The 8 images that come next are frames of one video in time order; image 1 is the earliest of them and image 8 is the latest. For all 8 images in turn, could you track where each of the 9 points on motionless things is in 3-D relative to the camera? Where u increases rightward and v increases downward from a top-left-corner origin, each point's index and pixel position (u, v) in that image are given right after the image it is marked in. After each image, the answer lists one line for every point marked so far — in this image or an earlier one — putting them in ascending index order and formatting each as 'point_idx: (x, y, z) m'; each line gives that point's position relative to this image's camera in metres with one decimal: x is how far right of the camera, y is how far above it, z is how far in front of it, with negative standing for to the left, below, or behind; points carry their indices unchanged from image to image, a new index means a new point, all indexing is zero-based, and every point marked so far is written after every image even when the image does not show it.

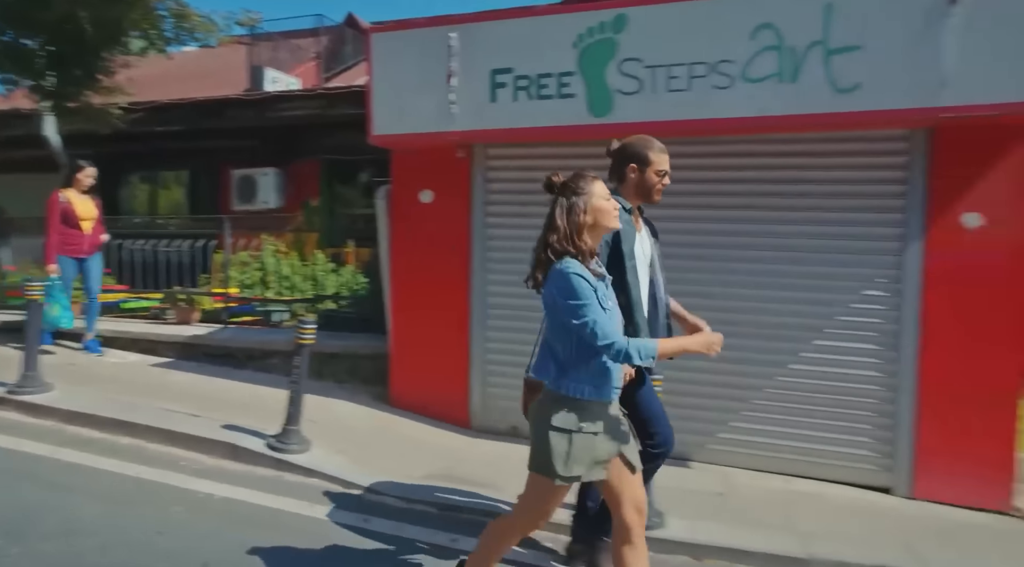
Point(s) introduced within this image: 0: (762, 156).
0: (+1.7, +1.0, +5.9) m
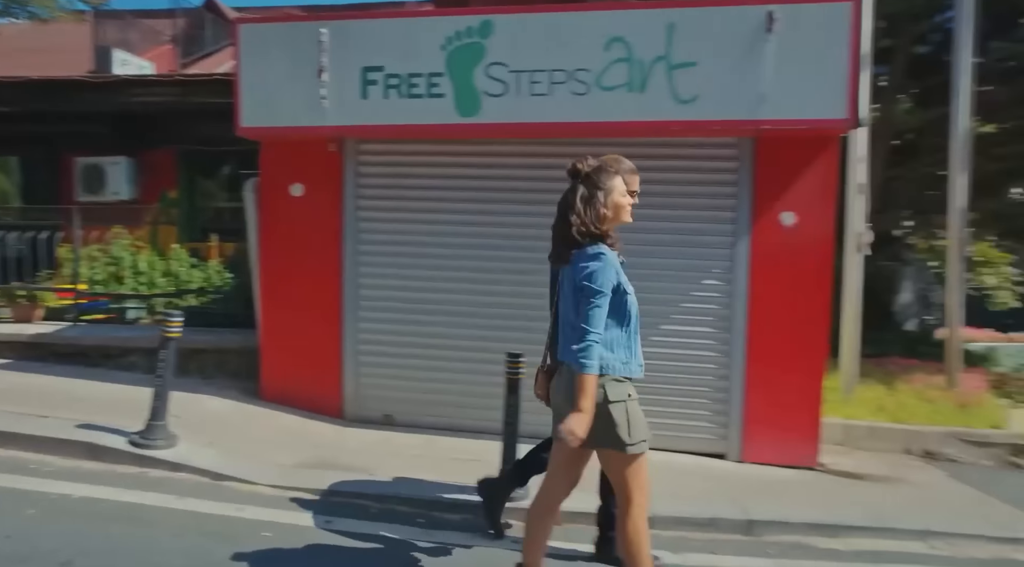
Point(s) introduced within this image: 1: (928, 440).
0: (+0.7, +1.1, +6.7) m
1: (+3.0, -1.1, +5.6) m
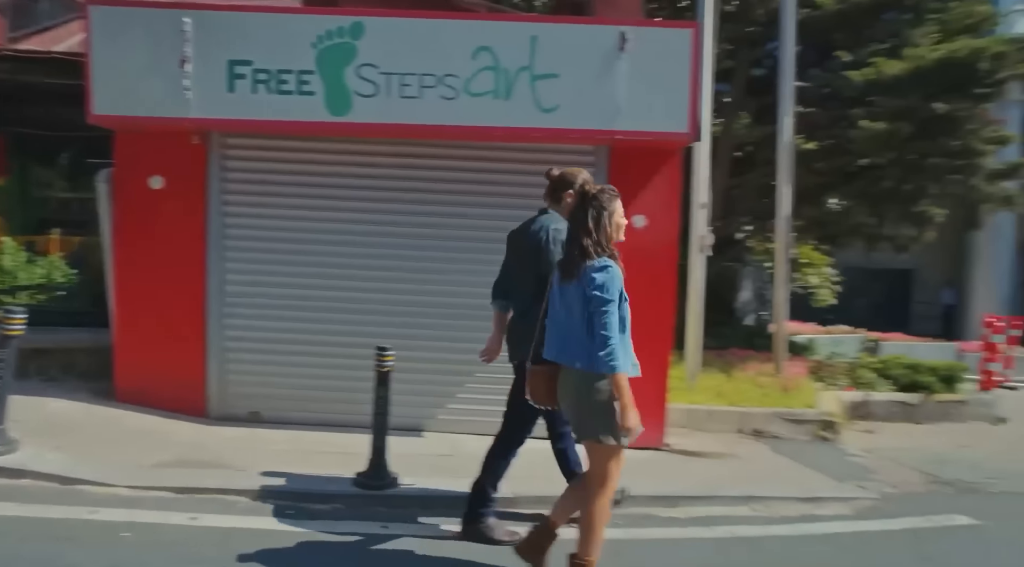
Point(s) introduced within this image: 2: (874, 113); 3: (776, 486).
0: (-0.4, +1.1, +7.2) m
1: (+2.0, -1.1, +6.5) m
2: (+4.4, +2.0, +9.9) m
3: (+1.8, -1.3, +5.4) m
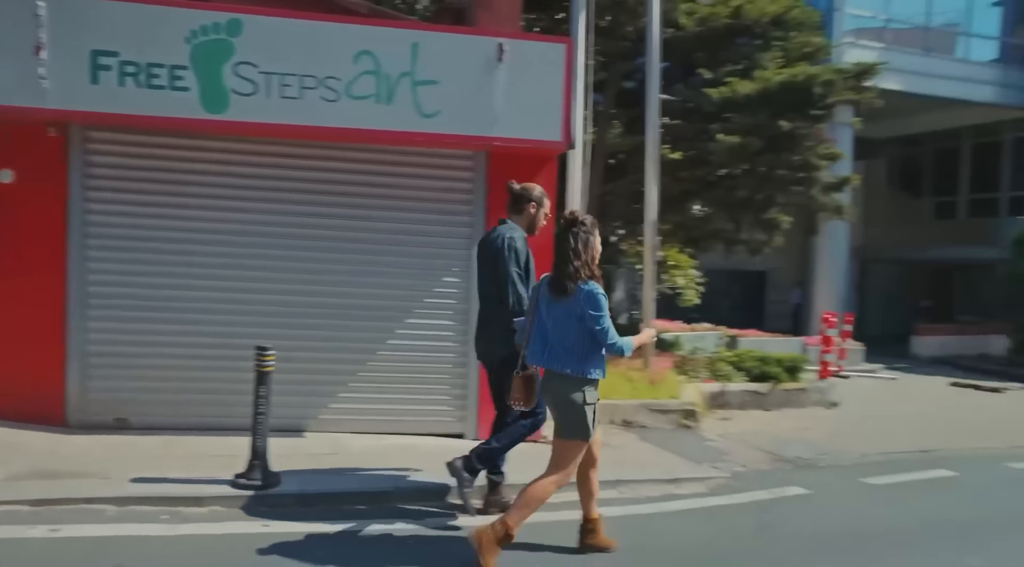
0: (-1.5, +1.1, +7.4) m
1: (+1.0, -1.1, +7.0) m
2: (+2.9, +2.0, +10.7) m
3: (+1.0, -1.3, +6.0) m
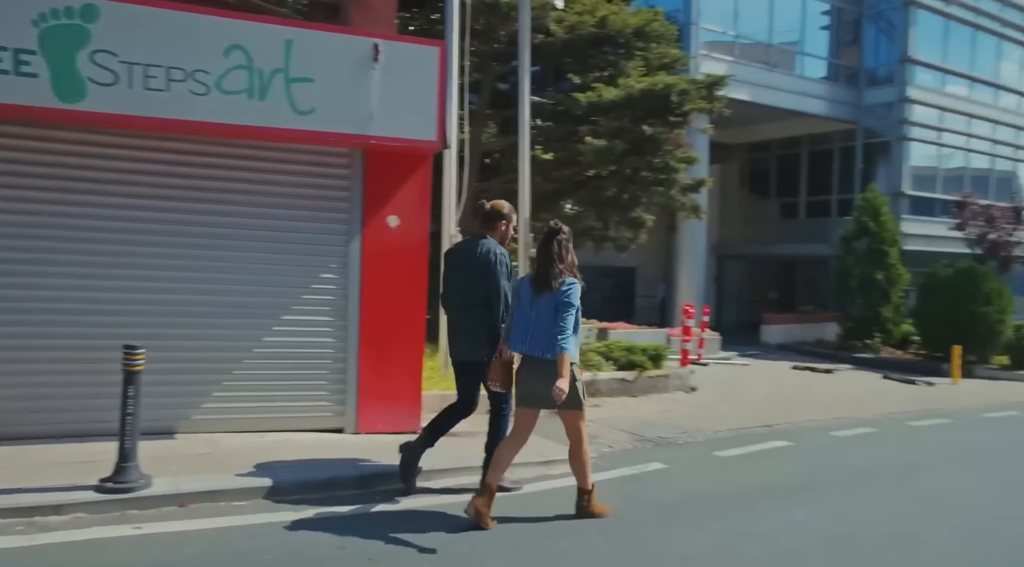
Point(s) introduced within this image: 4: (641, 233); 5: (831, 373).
0: (-2.6, +1.1, +7.4) m
1: (-0.1, -1.1, +7.4) m
2: (+1.2, +2.1, +11.3) m
3: (+0.1, -1.3, +6.3) m
4: (+2.0, +0.8, +12.3) m
5: (+5.9, -1.6, +15.1) m
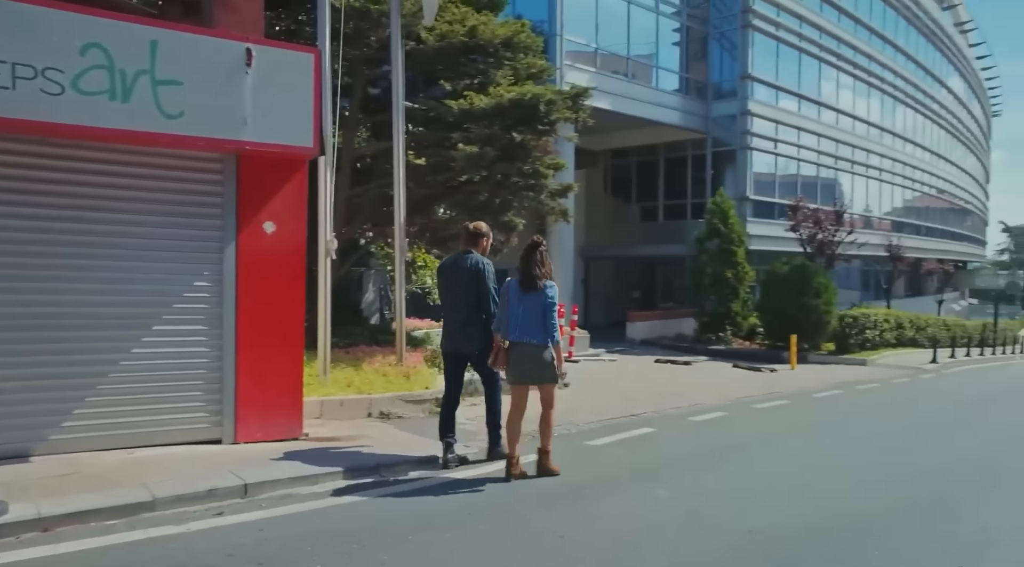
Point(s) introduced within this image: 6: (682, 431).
0: (-3.7, +1.0, +7.1) m
1: (-1.2, -1.1, +7.5) m
2: (-0.6, +2.1, +11.6) m
3: (-0.9, -1.3, +6.5) m
4: (0.0, +0.7, +12.7) m
5: (+3.5, -1.6, +16.1) m
6: (+1.8, -1.6, +8.6) m
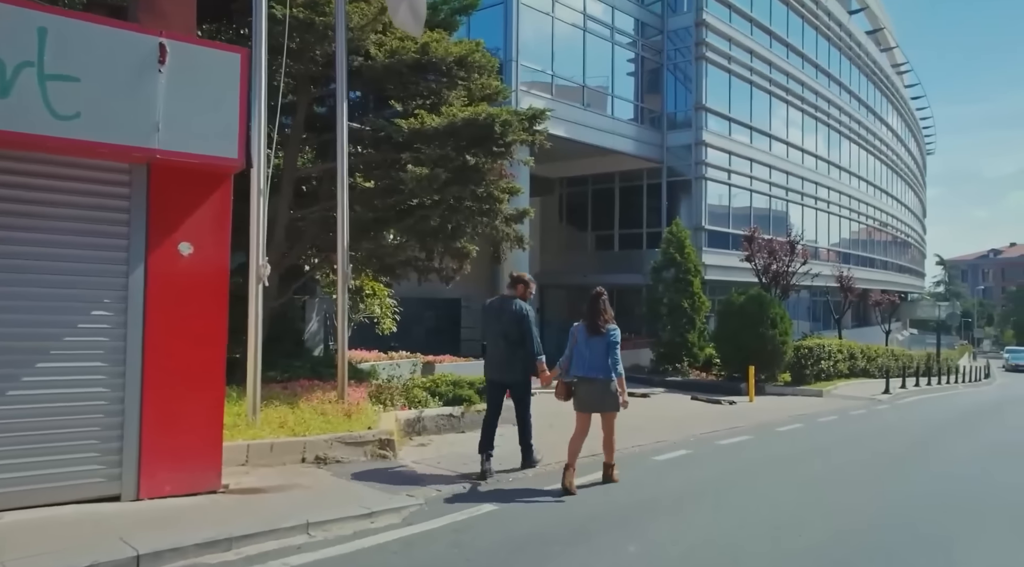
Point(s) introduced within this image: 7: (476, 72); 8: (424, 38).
0: (-4.1, +0.8, +6.3) m
1: (-1.6, -1.3, +6.8) m
2: (-1.3, +1.7, +11.0) m
3: (-1.2, -1.5, +5.8) m
4: (-0.7, +0.3, +12.1) m
5: (+2.6, -2.2, +15.6) m
6: (+1.3, -1.9, +8.1) m
7: (-0.5, +3.0, +11.4) m
8: (-1.2, +3.3, +10.8) m
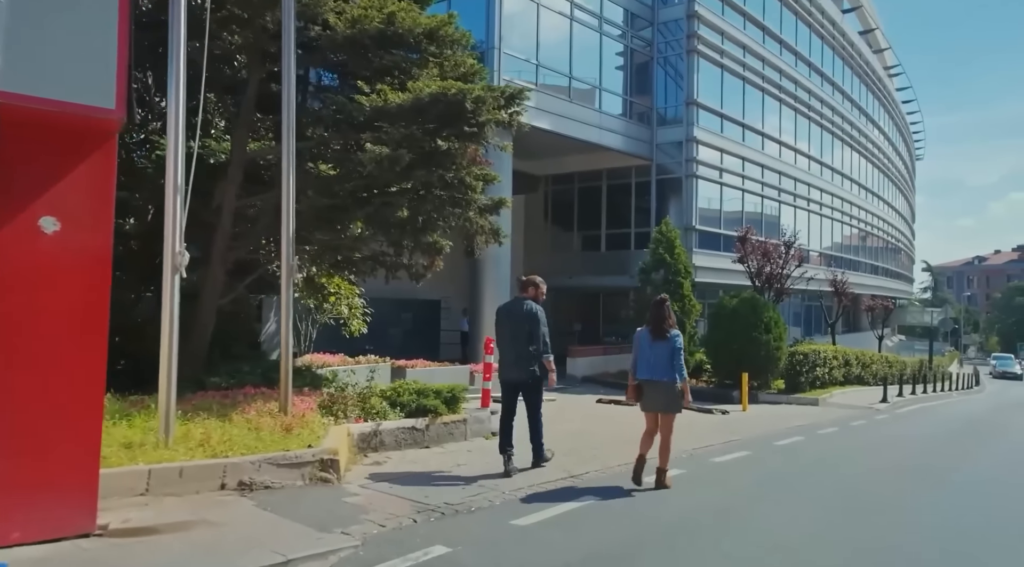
0: (-4.3, +0.9, +5.2) m
1: (-1.8, -1.3, +5.7) m
2: (-1.6, +1.7, +10.0) m
3: (-1.5, -1.5, +4.7) m
4: (-1.0, +0.3, +11.1) m
5: (+2.2, -2.2, +14.6) m
6: (+1.0, -1.8, +7.0) m
7: (-0.8, +3.0, +10.4) m
8: (-1.5, +3.3, +9.8) m
